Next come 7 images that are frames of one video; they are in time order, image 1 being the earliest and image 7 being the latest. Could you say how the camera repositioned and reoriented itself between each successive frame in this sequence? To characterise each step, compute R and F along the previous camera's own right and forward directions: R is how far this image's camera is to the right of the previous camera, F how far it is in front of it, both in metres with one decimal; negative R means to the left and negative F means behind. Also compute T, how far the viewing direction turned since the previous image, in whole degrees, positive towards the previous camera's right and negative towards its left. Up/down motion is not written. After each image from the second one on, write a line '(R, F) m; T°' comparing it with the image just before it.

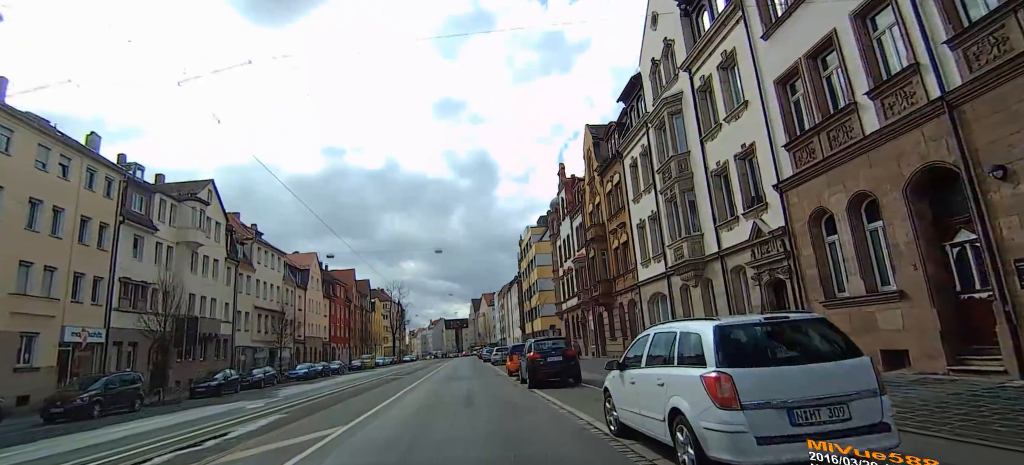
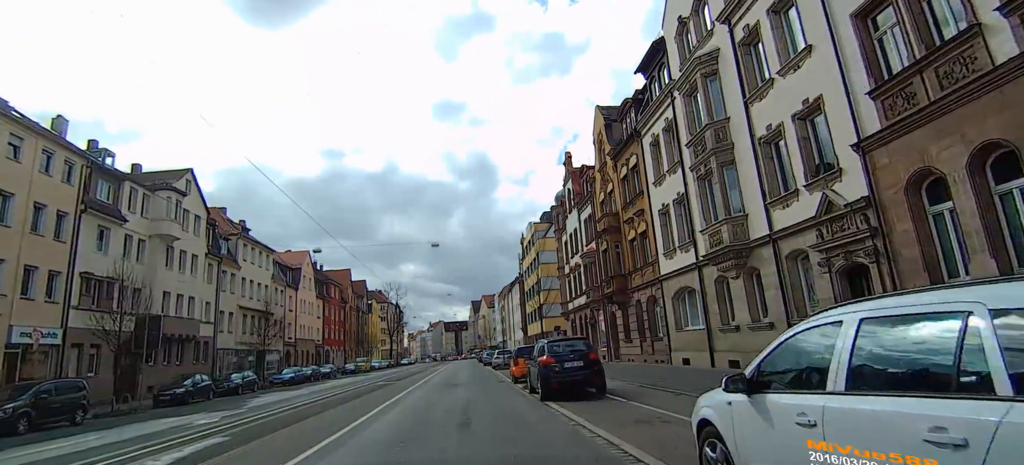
(-0.2, +3.2) m; 0°
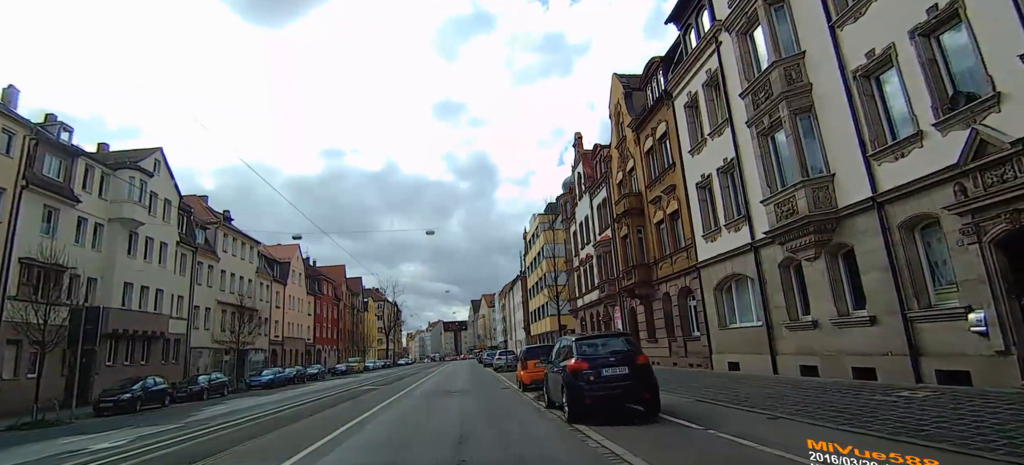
(-0.3, +3.9) m; 0°
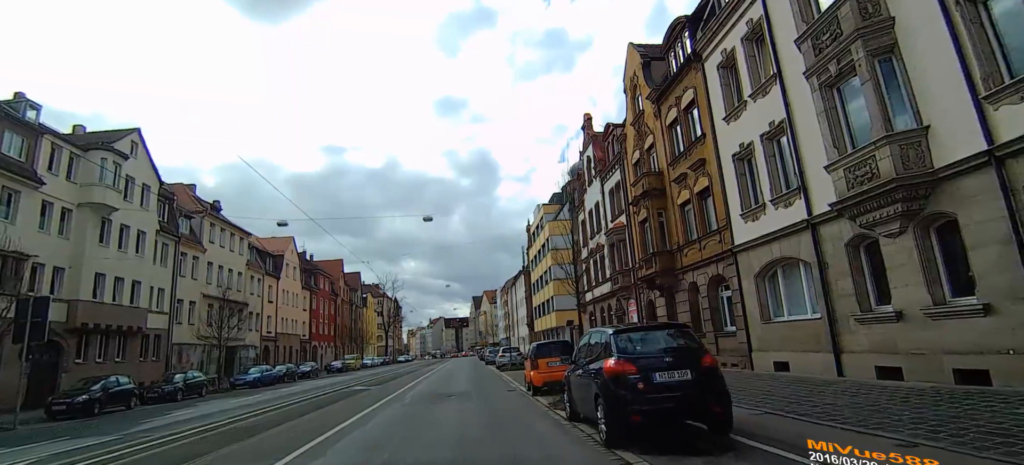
(-0.2, +2.5) m; 0°
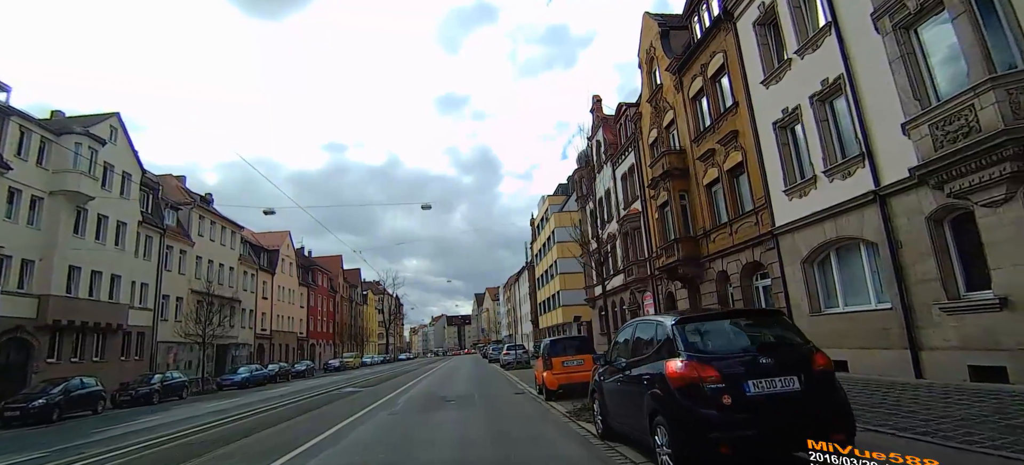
(-0.2, +2.1) m; 0°
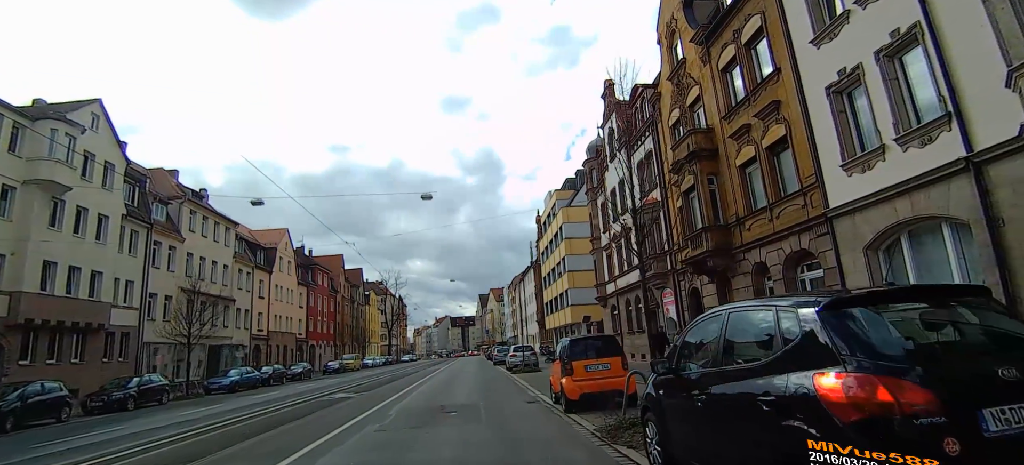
(-0.2, +2.0) m; 0°
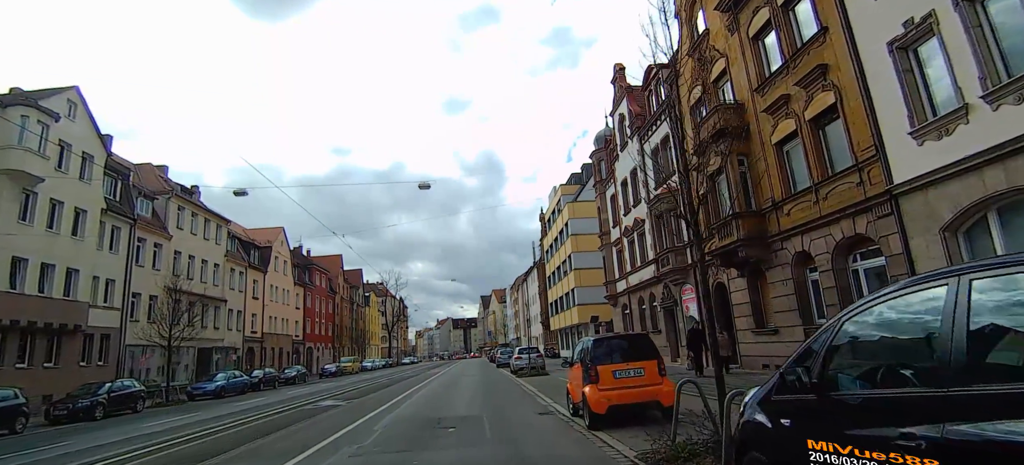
(-0.2, +1.8) m; 0°
